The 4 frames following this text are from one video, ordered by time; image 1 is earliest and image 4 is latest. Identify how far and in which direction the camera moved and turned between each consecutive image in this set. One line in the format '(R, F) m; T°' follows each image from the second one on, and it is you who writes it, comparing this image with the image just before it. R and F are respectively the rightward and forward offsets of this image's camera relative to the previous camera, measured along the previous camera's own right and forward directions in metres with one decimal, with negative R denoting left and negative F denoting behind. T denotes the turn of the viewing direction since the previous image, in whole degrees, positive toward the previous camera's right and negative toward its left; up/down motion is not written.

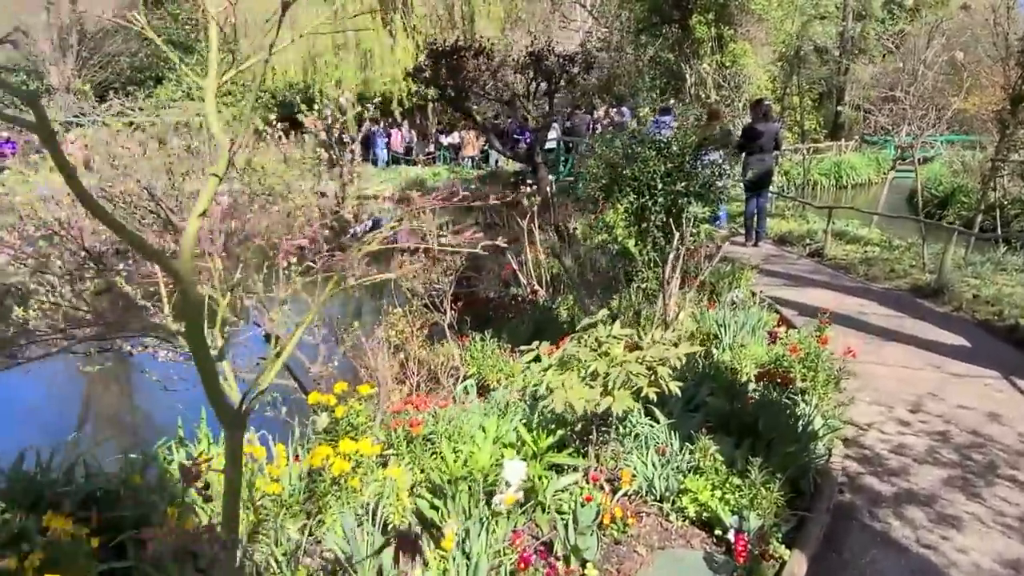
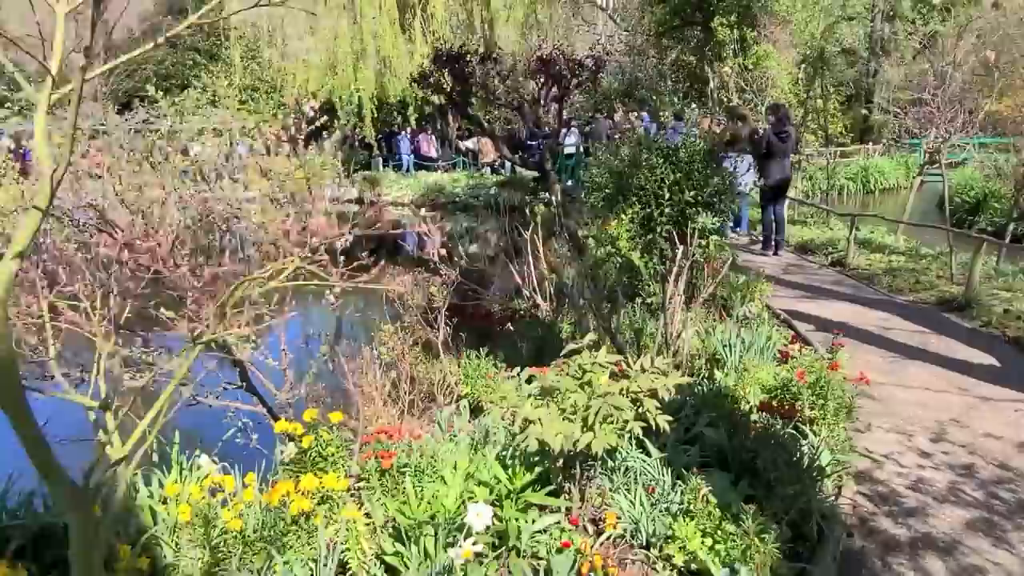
(+0.2, +0.2) m; -2°
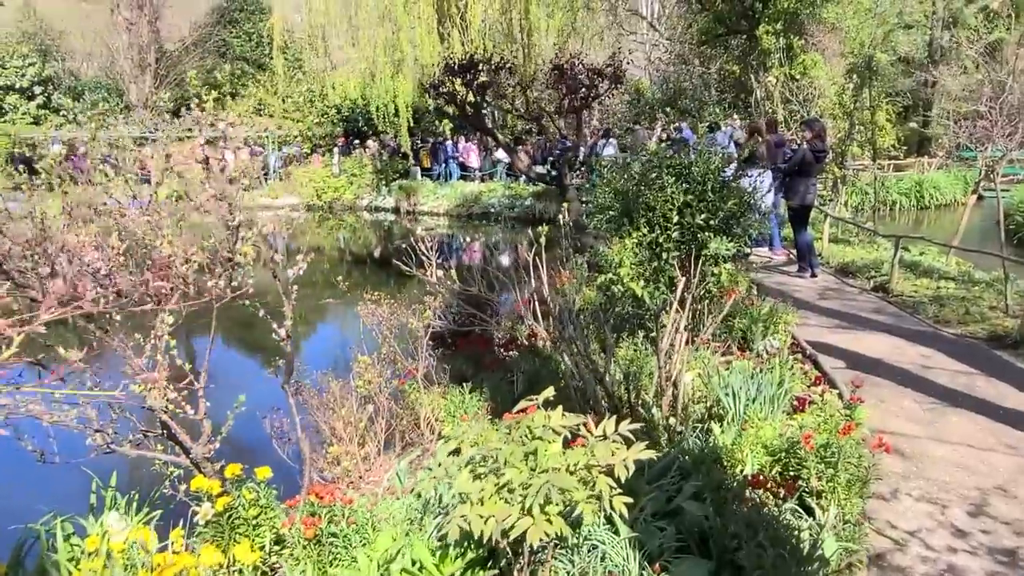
(+0.4, +0.5) m; -4°
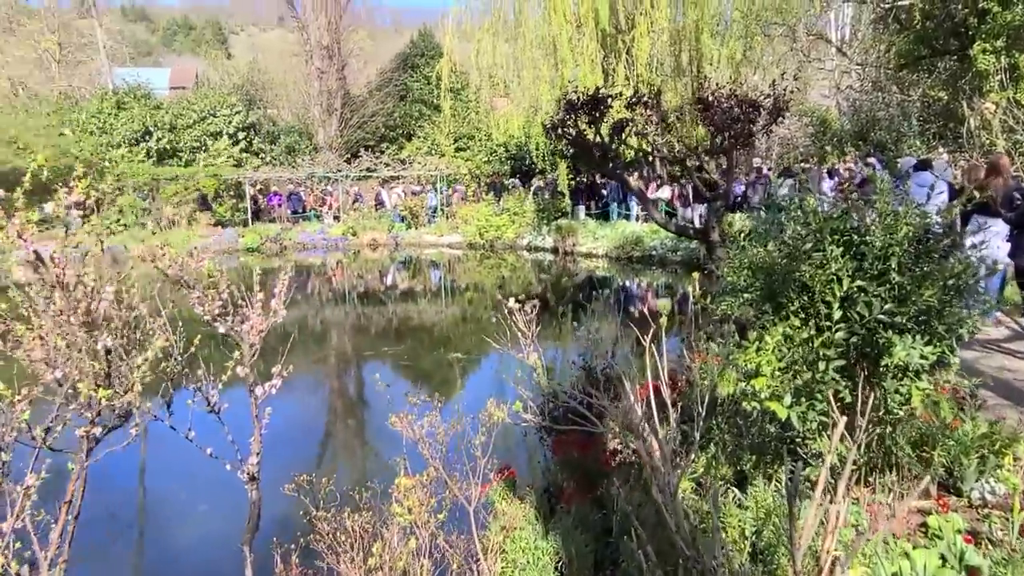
(+0.4, +1.2) m; -13°
